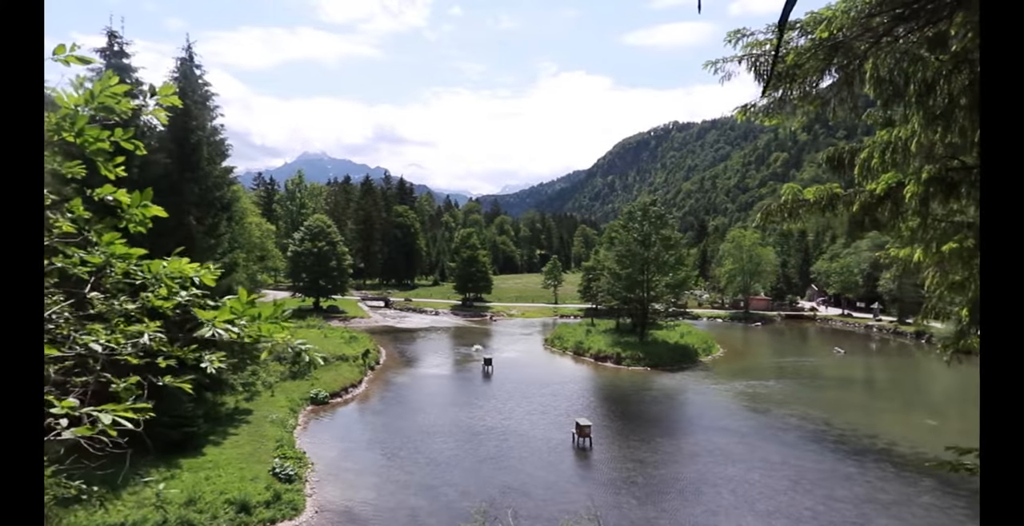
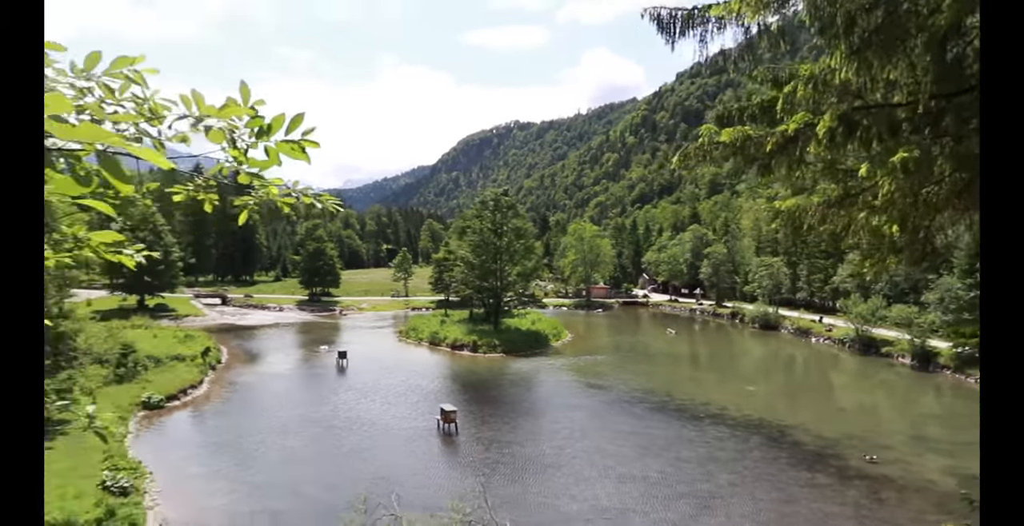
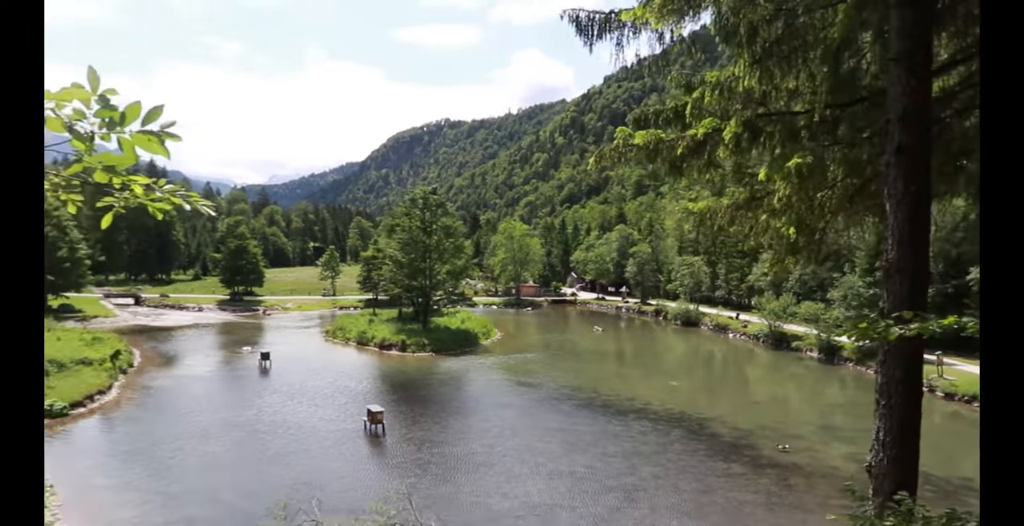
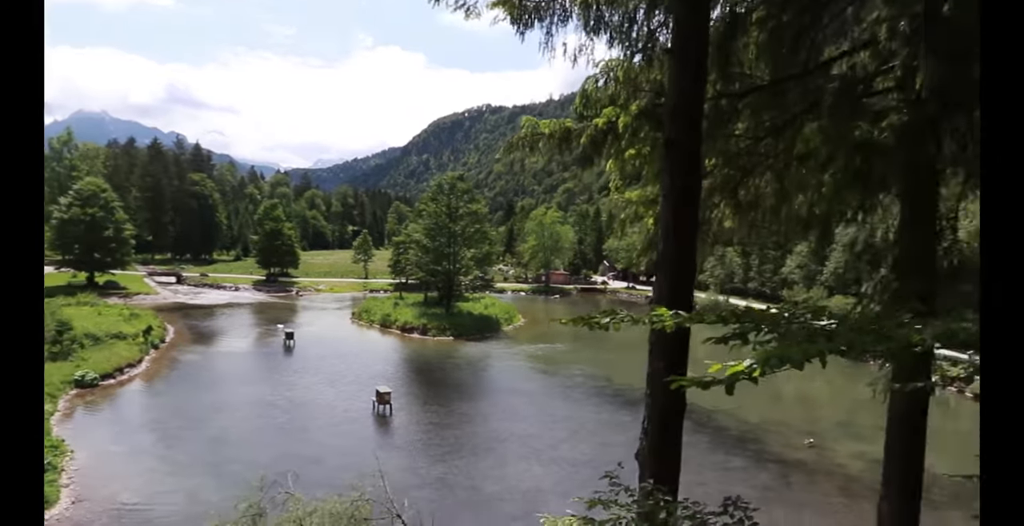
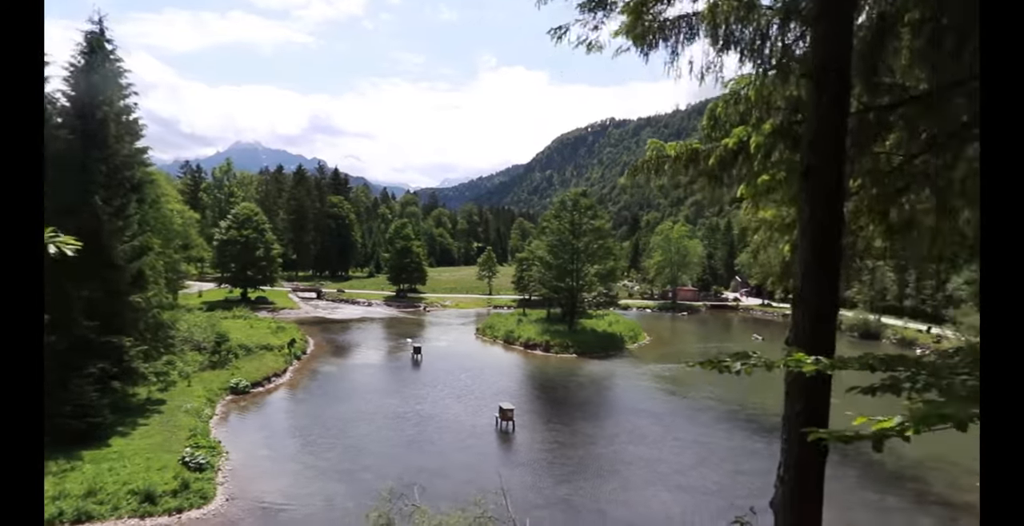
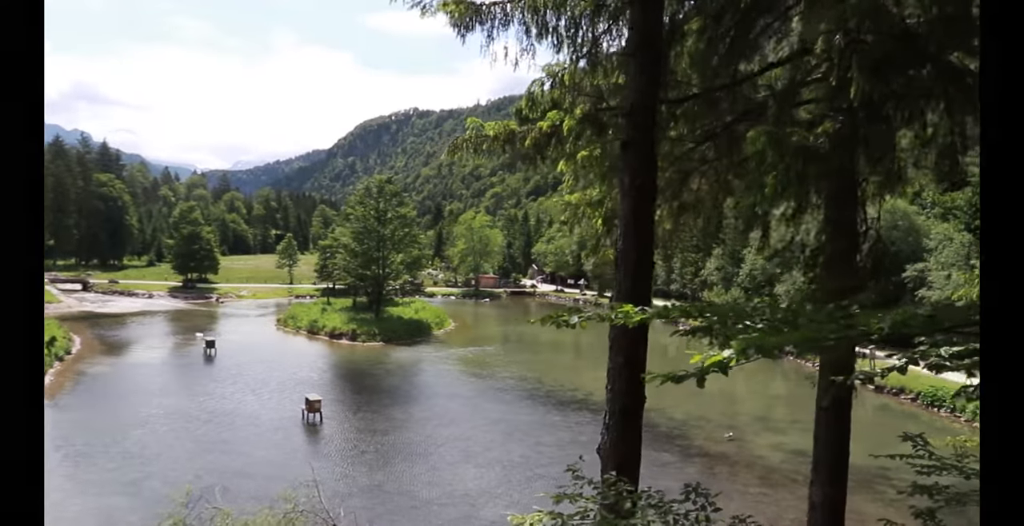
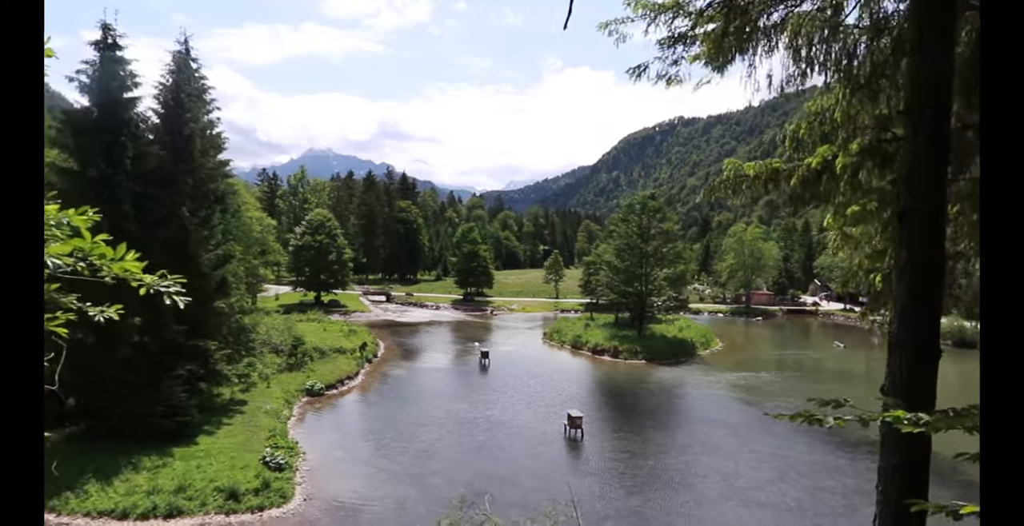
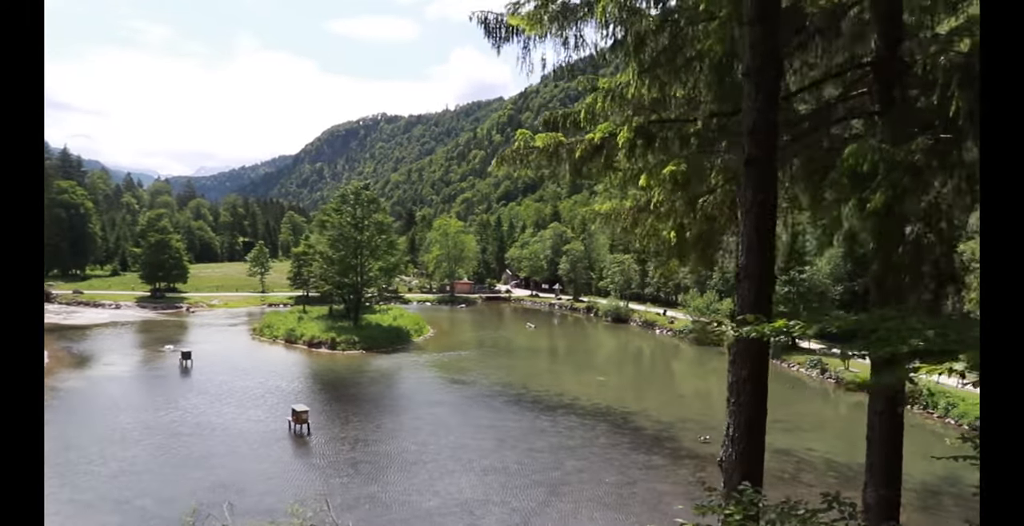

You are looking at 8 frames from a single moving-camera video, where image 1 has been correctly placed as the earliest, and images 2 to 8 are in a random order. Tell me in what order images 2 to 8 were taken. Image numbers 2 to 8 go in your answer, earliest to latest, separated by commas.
7, 5, 4, 6, 8, 3, 2
